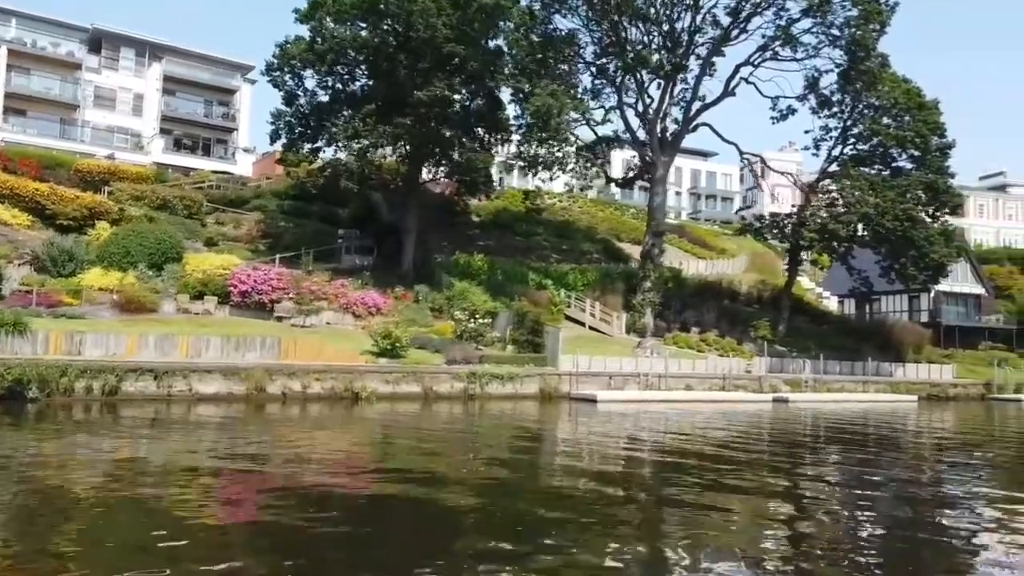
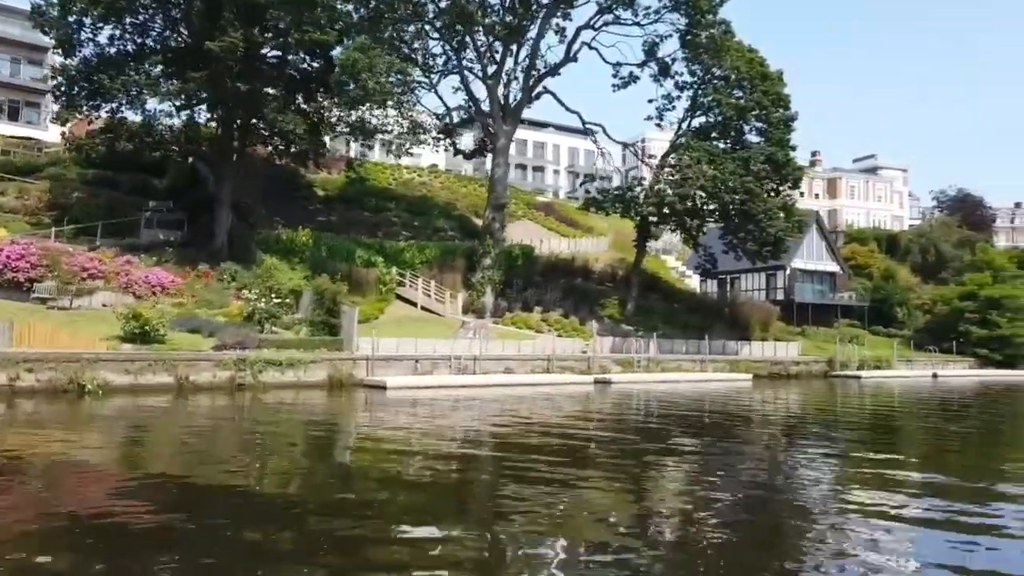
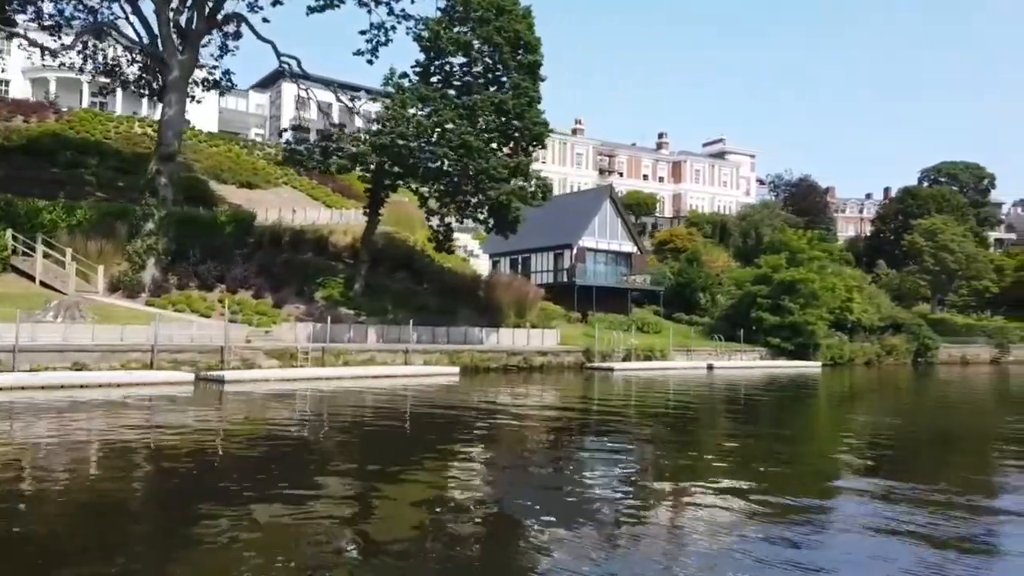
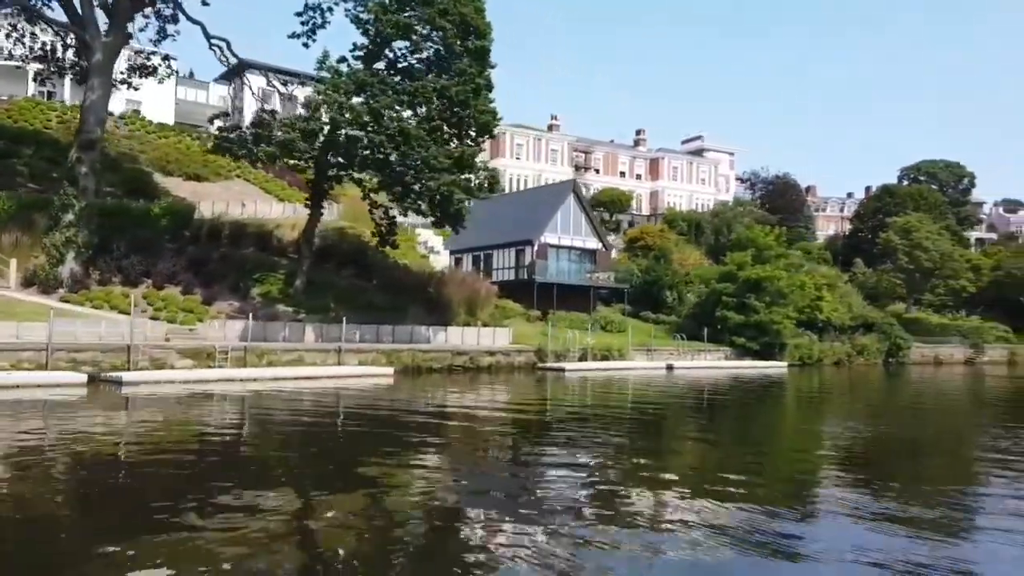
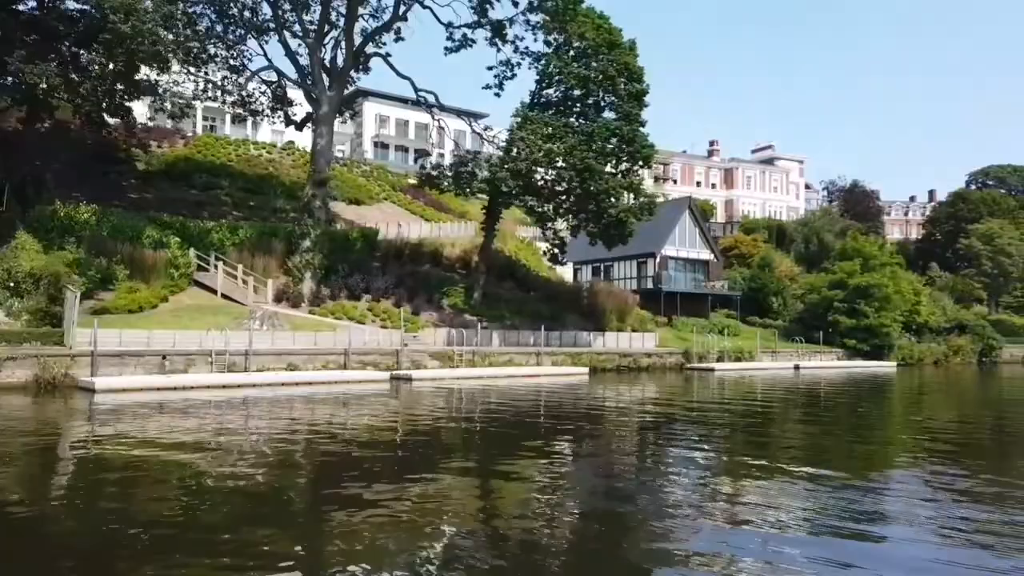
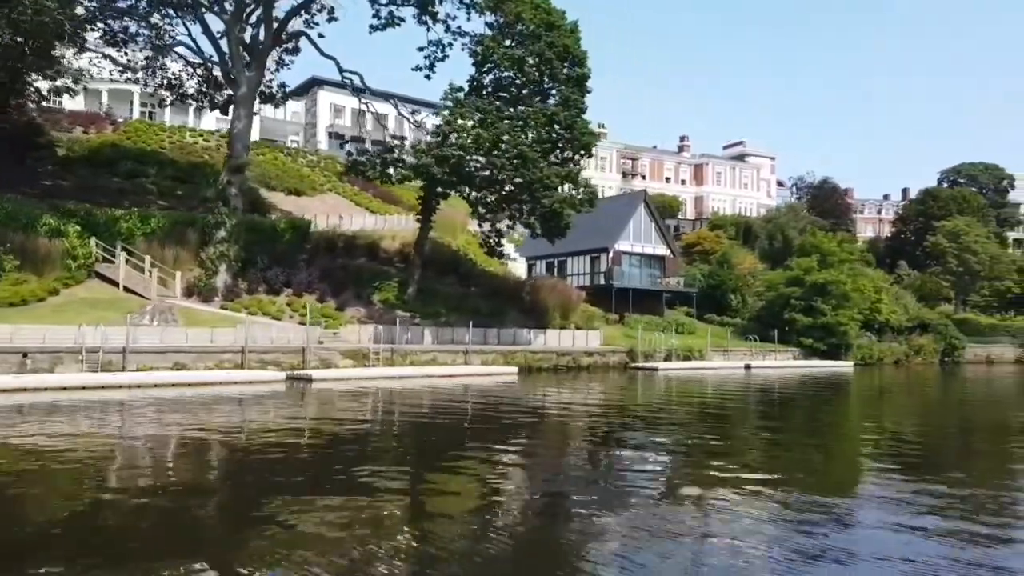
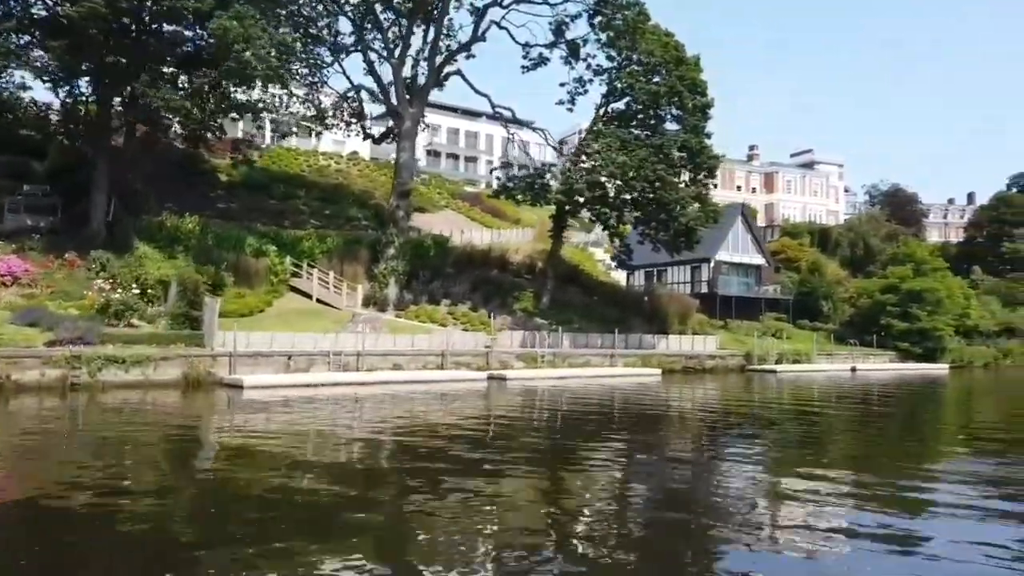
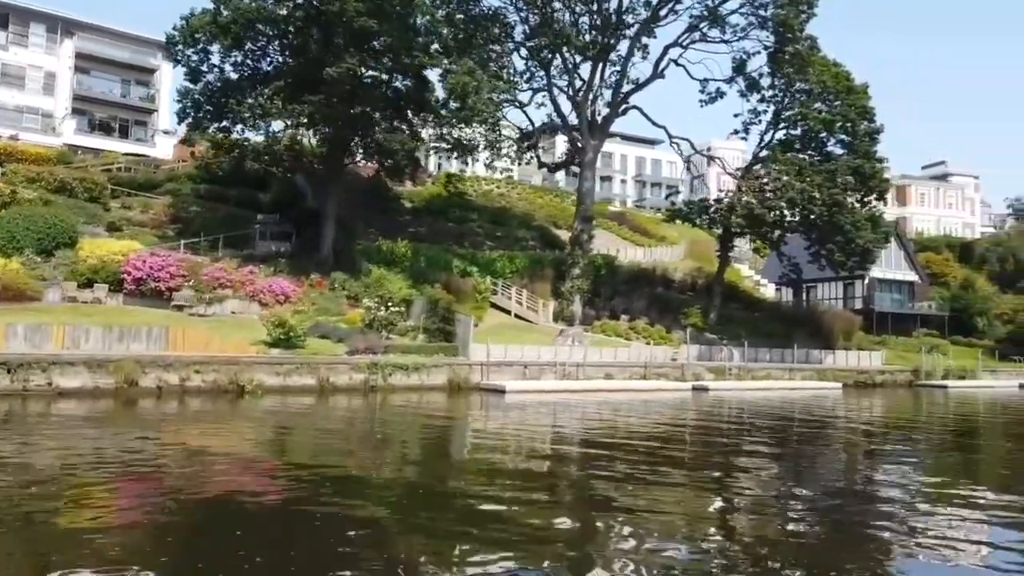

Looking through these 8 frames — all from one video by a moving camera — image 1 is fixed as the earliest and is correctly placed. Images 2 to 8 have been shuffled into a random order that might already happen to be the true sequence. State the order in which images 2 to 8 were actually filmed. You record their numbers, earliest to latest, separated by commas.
8, 2, 7, 5, 6, 3, 4
